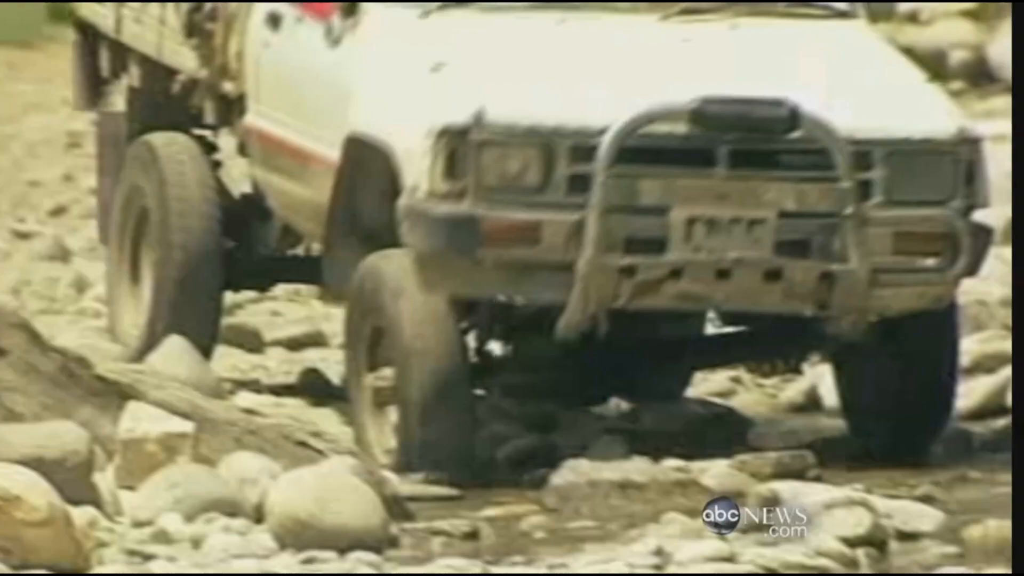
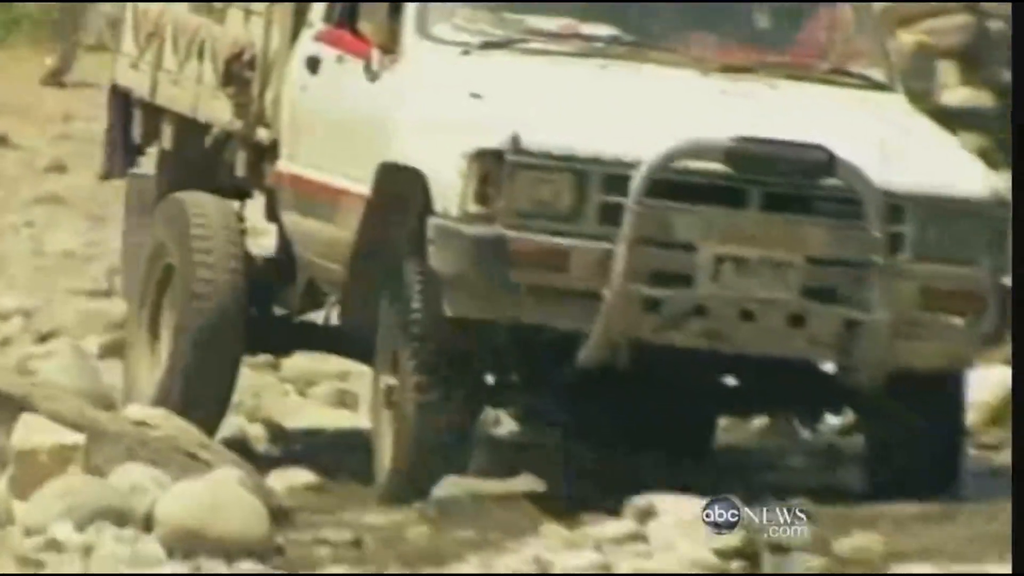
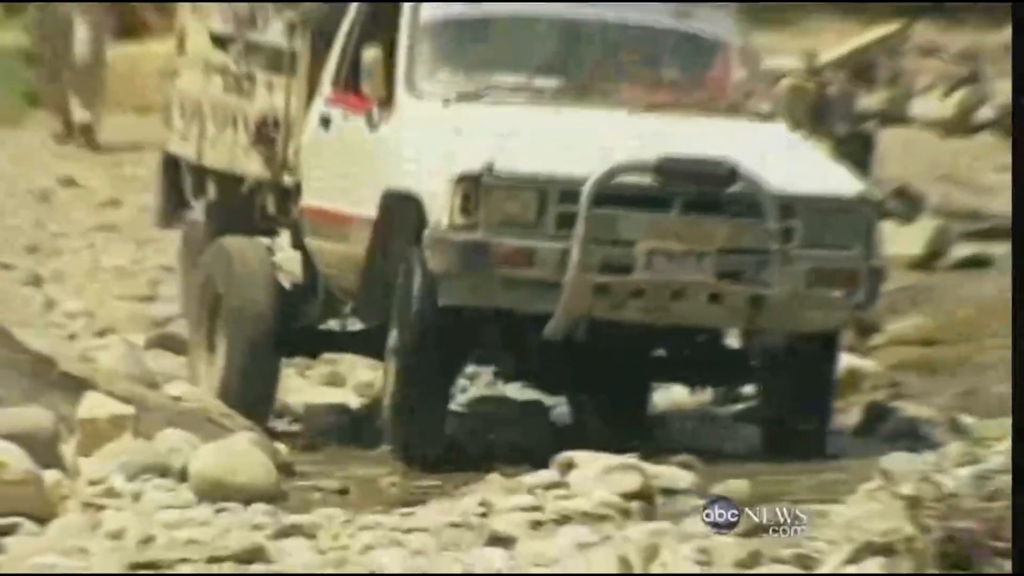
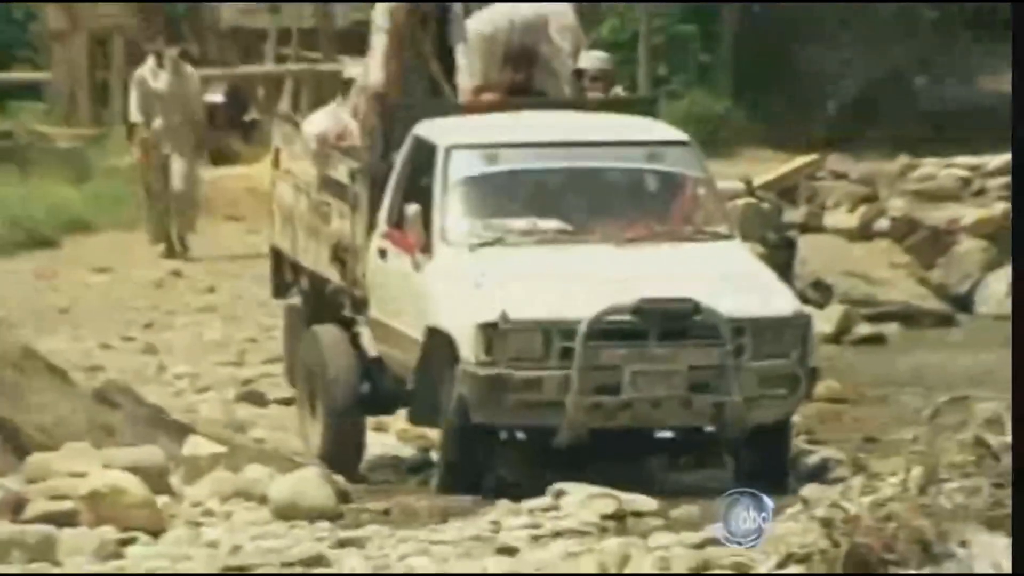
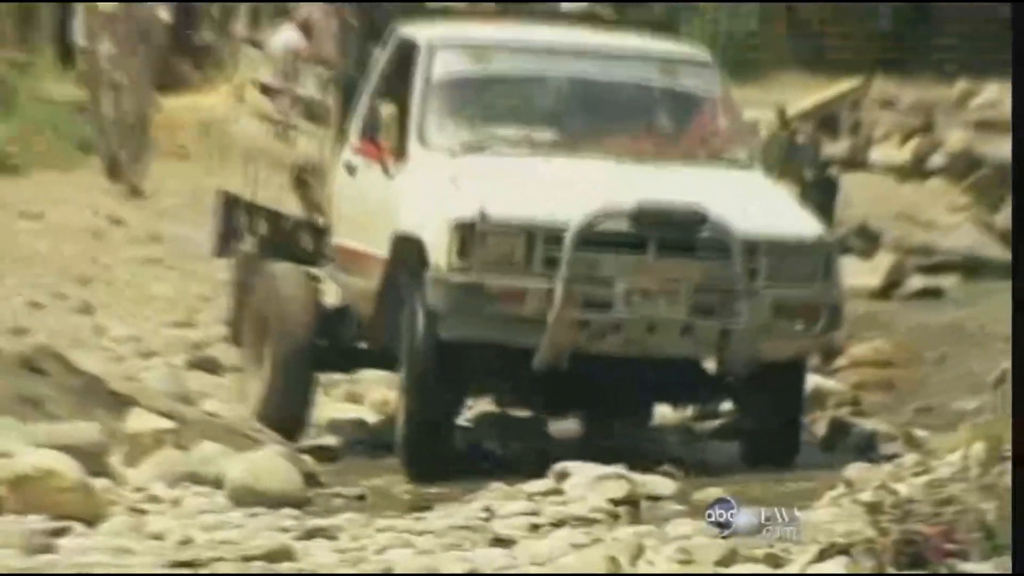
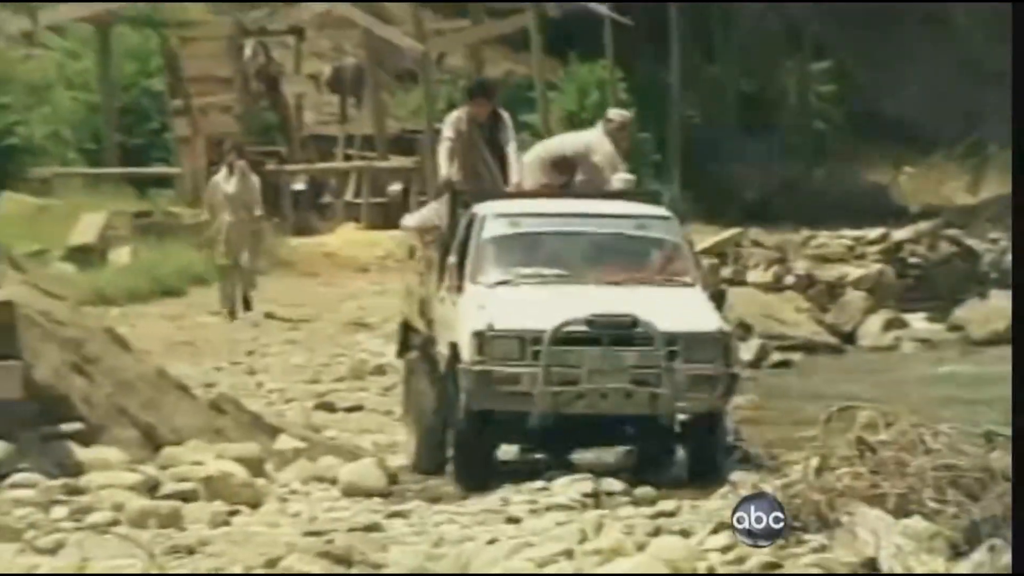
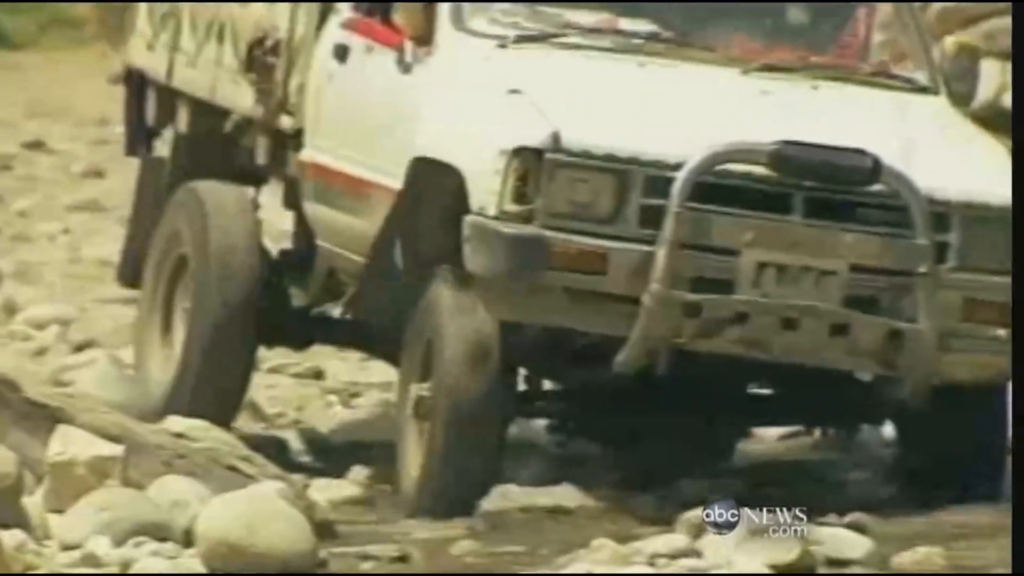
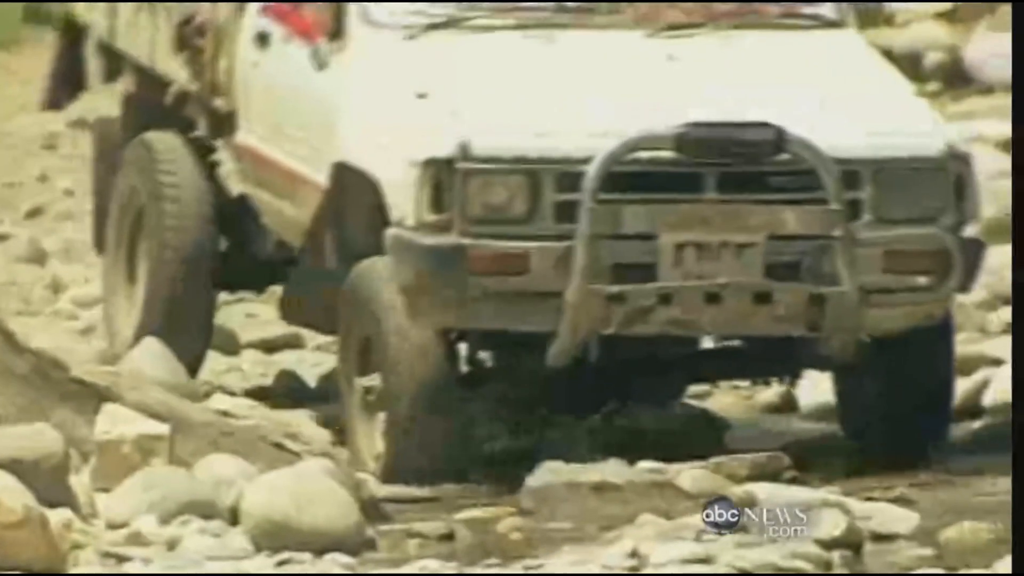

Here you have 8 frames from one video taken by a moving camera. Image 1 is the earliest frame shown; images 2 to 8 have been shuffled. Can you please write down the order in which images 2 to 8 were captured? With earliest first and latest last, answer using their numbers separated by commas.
8, 7, 2, 3, 5, 4, 6
